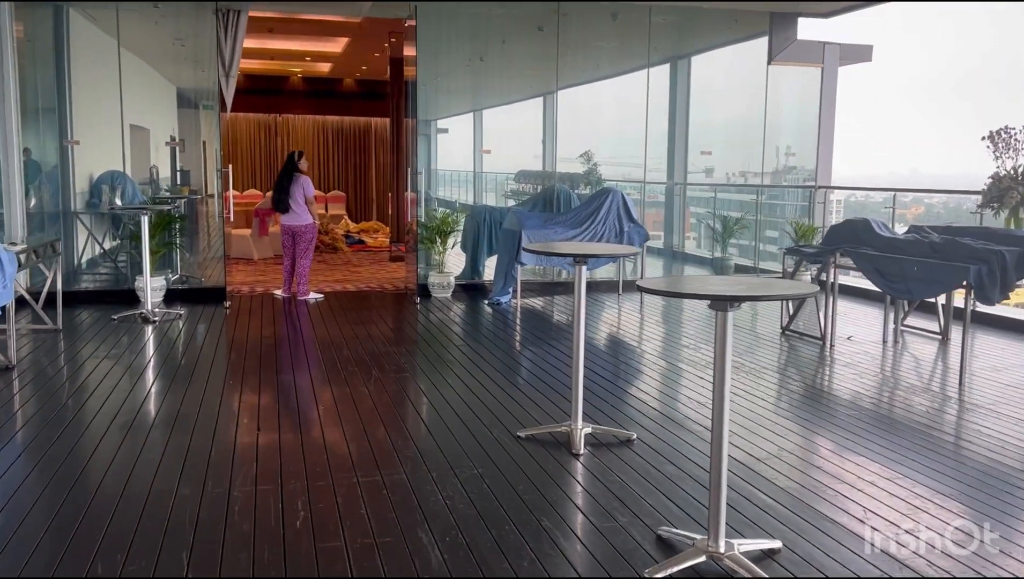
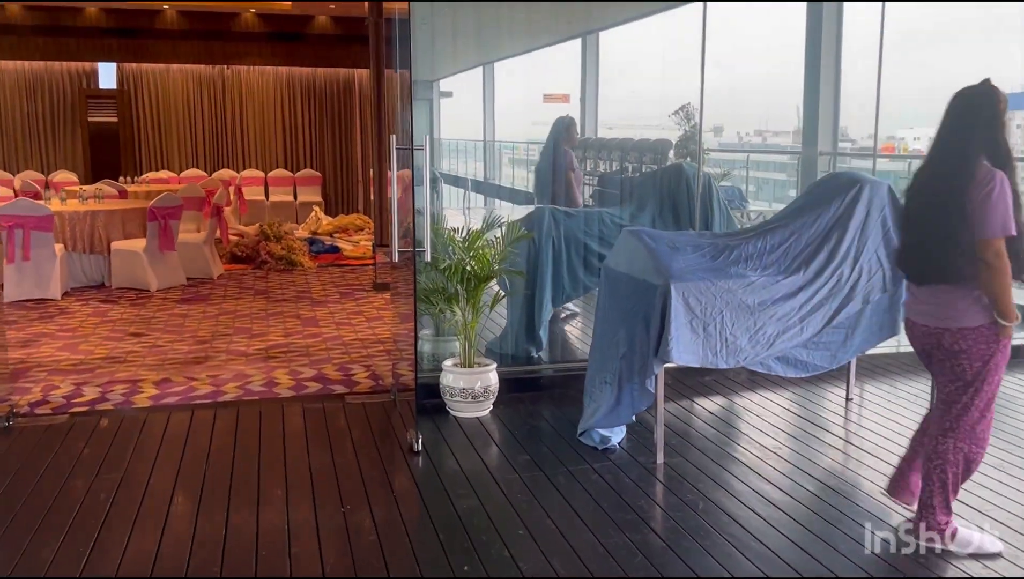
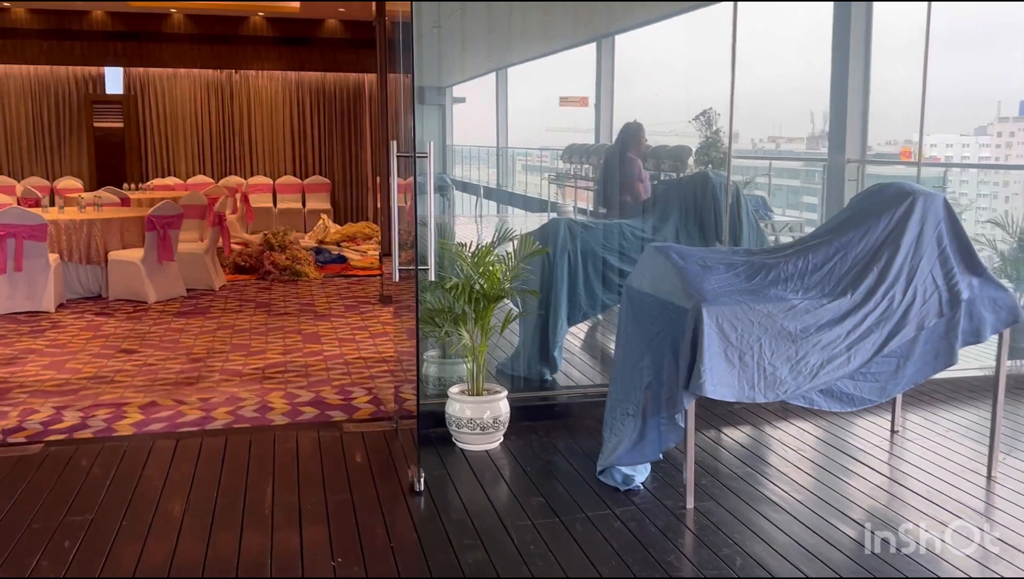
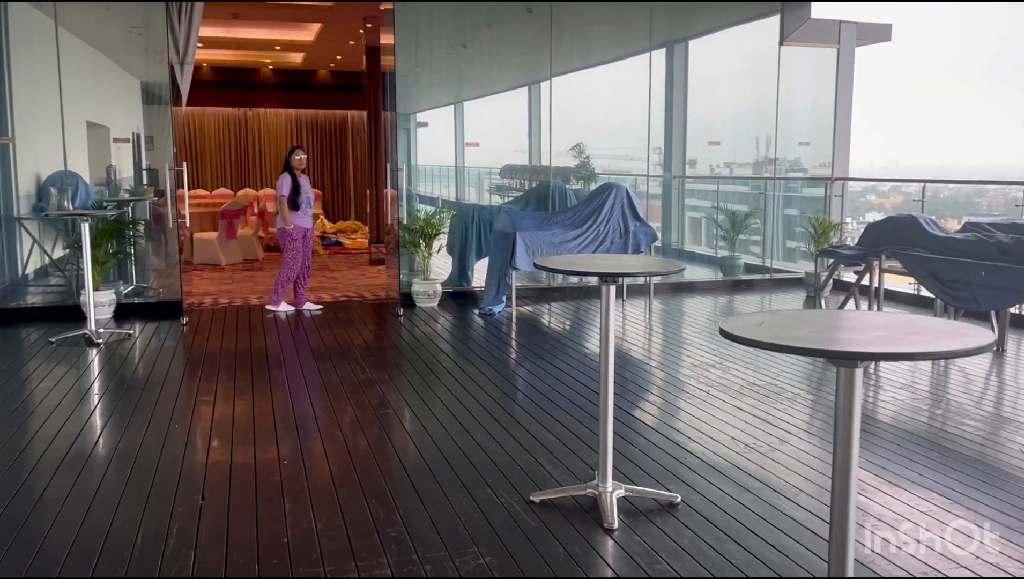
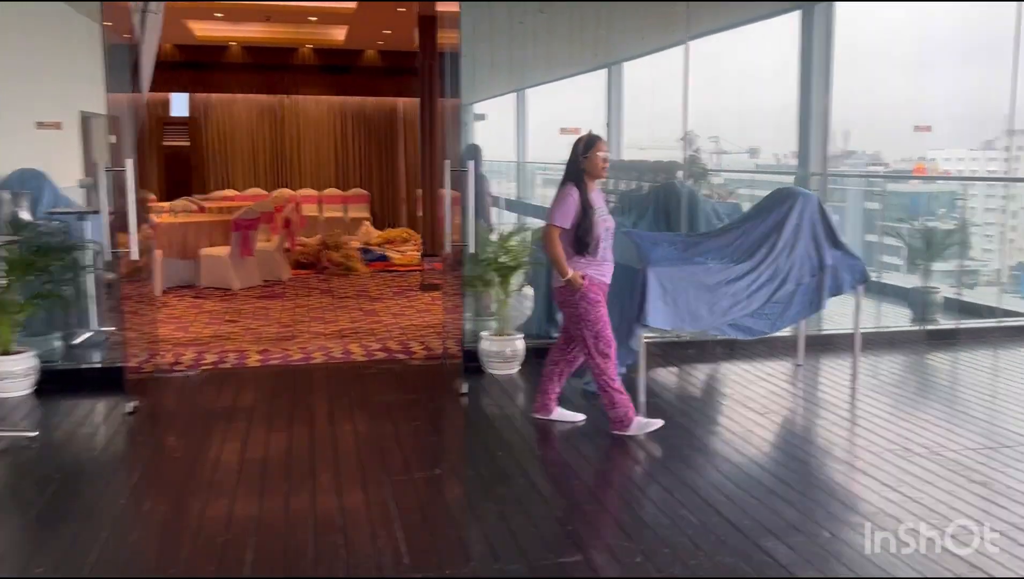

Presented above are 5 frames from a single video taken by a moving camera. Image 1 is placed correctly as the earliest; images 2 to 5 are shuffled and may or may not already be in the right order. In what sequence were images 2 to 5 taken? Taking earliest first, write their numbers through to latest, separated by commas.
4, 5, 2, 3
